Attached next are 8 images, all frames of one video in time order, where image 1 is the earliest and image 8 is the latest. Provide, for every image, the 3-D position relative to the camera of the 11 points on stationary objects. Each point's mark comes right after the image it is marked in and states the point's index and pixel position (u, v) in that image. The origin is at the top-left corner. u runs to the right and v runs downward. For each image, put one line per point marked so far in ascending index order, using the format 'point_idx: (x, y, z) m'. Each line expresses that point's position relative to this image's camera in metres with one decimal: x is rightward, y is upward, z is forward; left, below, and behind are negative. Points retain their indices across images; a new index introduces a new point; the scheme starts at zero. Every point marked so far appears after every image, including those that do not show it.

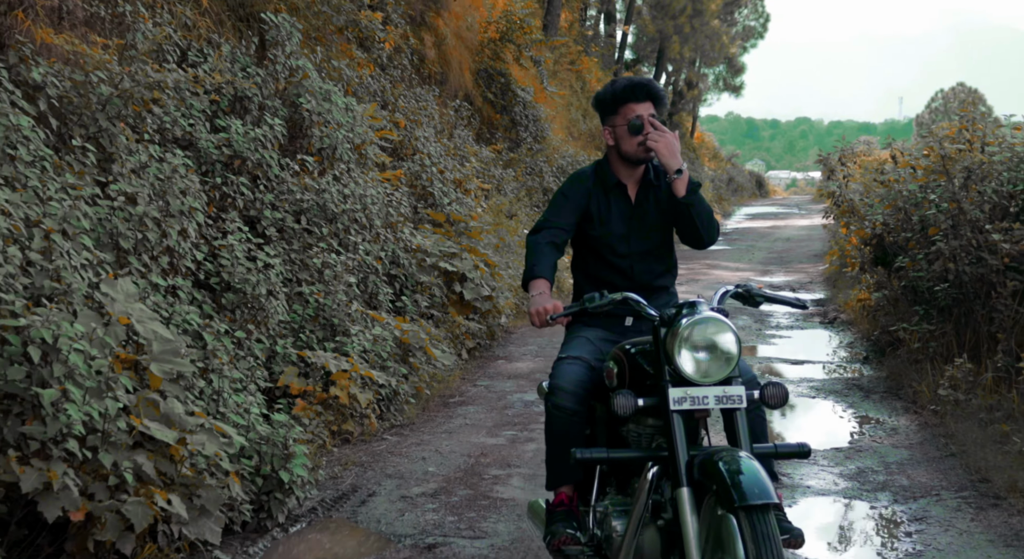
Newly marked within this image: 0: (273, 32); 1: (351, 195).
0: (-2.4, +2.5, +10.3) m
1: (-1.4, +0.7, +8.7) m
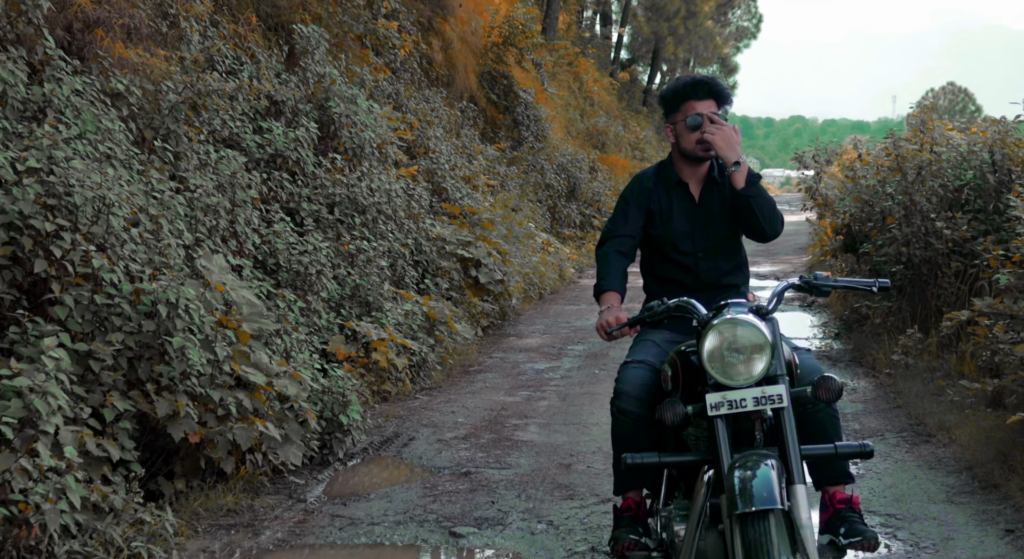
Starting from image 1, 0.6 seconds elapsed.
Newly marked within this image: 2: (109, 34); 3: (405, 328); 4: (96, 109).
0: (-2.3, +2.6, +11.4) m
1: (-1.3, +0.9, +9.8) m
2: (-3.2, +2.0, +8.2) m
3: (-0.8, -0.4, +8.4) m
4: (-2.8, +1.1, +7.0) m
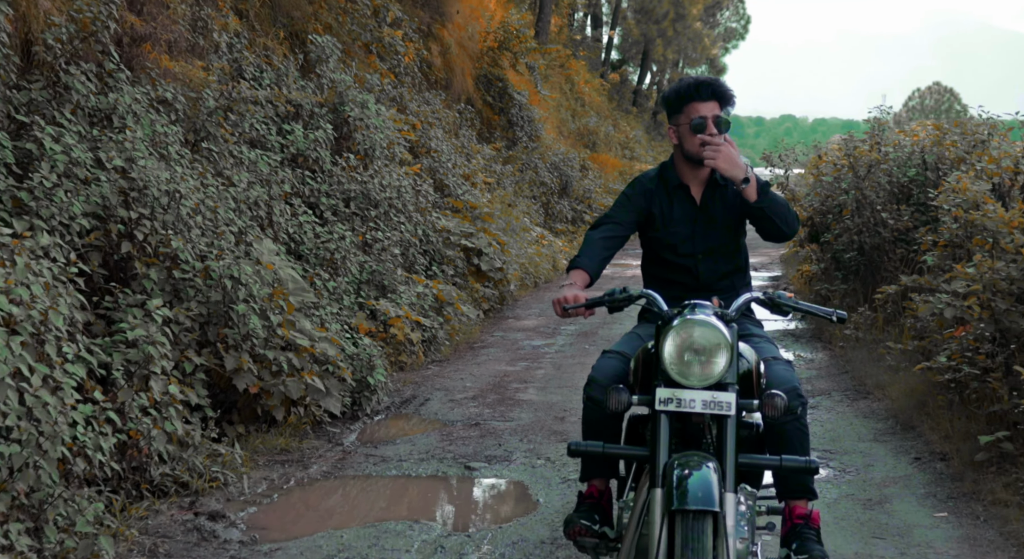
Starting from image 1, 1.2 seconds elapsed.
0: (-2.3, +2.8, +12.5) m
1: (-1.3, +1.0, +10.9) m
2: (-3.2, +2.1, +9.3) m
3: (-0.8, -0.2, +9.5) m
4: (-2.8, +1.3, +8.1) m
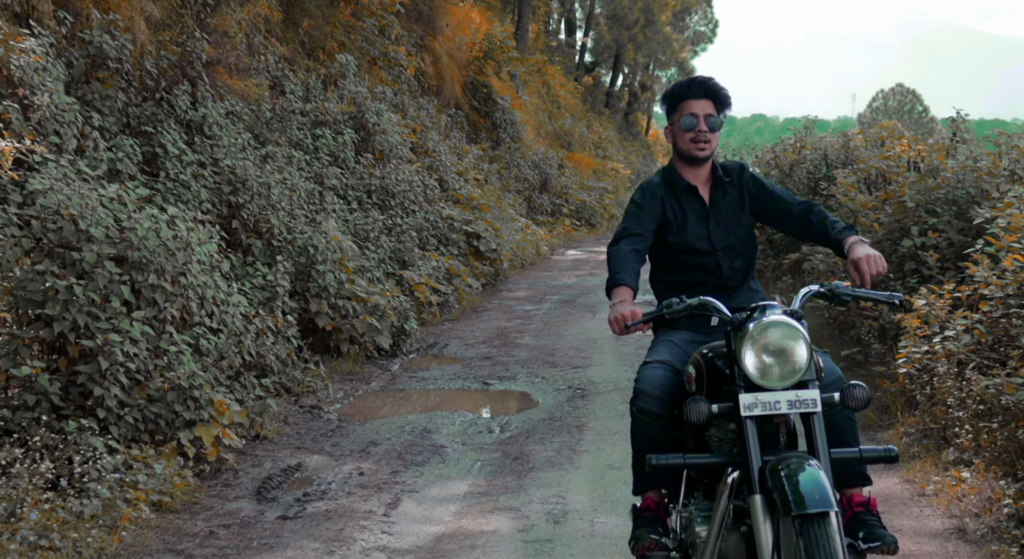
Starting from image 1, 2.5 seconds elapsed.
0: (-2.5, +3.1, +14.8) m
1: (-1.4, +1.3, +13.3) m
2: (-3.2, +2.4, +11.6) m
3: (-0.9, 0.0, +11.9) m
4: (-2.8, +1.5, +10.4) m
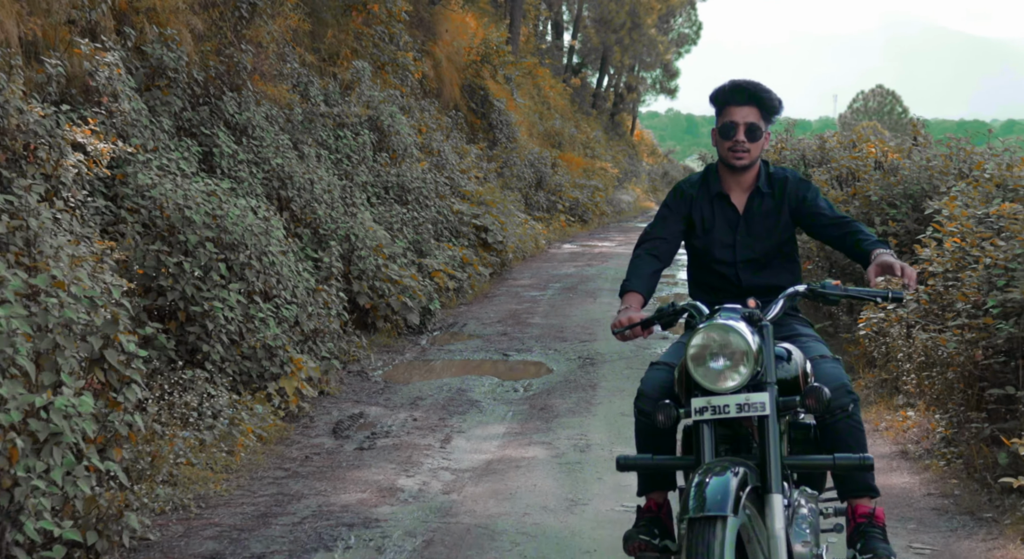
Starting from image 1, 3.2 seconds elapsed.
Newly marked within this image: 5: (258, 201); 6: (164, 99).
0: (-2.4, +3.2, +16.0) m
1: (-1.3, +1.4, +14.5) m
2: (-3.1, +2.5, +12.7) m
3: (-0.8, +0.2, +13.1) m
4: (-2.7, +1.7, +11.5) m
5: (-2.1, +0.7, +8.7) m
6: (-3.5, +1.8, +10.4) m
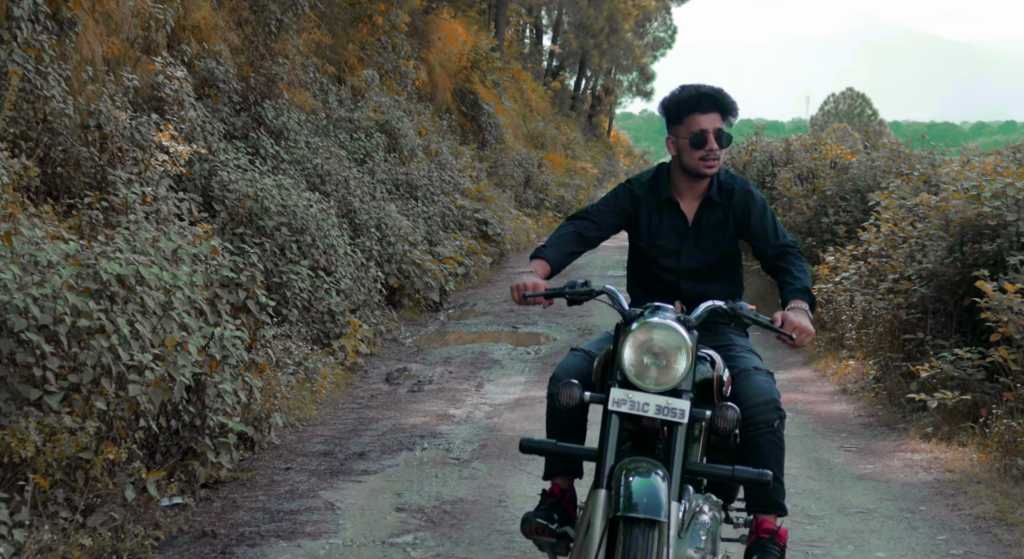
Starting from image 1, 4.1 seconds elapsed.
0: (-2.5, +3.4, +17.5) m
1: (-1.3, +1.6, +16.0) m
2: (-3.1, +2.7, +14.3) m
3: (-0.8, +0.4, +14.6) m
4: (-2.7, +1.9, +13.1) m
5: (-2.0, +0.8, +10.2) m
6: (-3.4, +2.0, +11.9) m
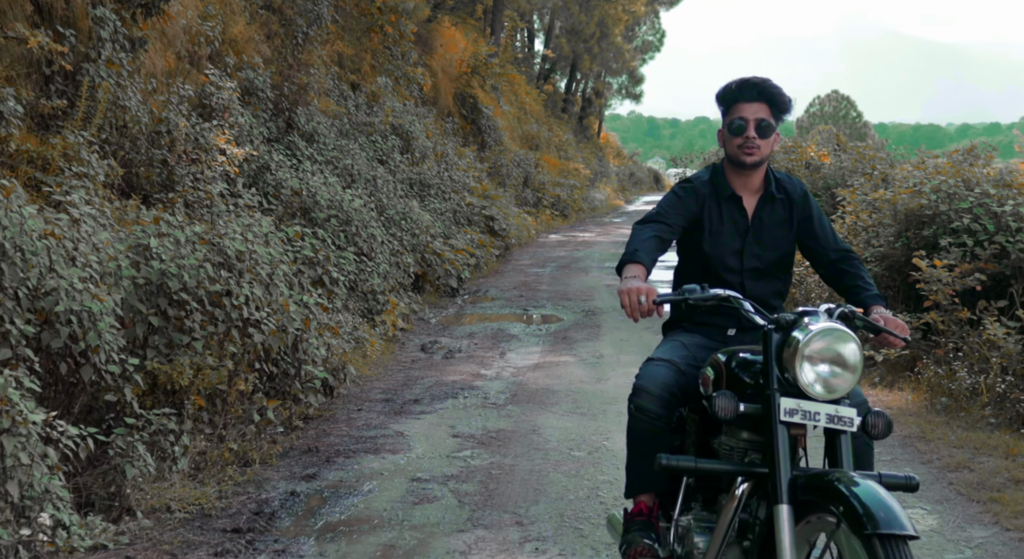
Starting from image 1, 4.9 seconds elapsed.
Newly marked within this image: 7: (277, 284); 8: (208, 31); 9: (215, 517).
0: (-2.4, +3.5, +18.9) m
1: (-1.2, +1.8, +17.4) m
2: (-3.0, +2.8, +15.6) m
3: (-0.7, +0.5, +16.0) m
4: (-2.6, +2.0, +14.4) m
5: (-1.9, +1.0, +11.6) m
6: (-3.3, +2.1, +13.3) m
7: (-1.5, 0.0, +6.6) m
8: (-3.8, +3.1, +12.9) m
9: (-1.4, -1.1, +5.0) m
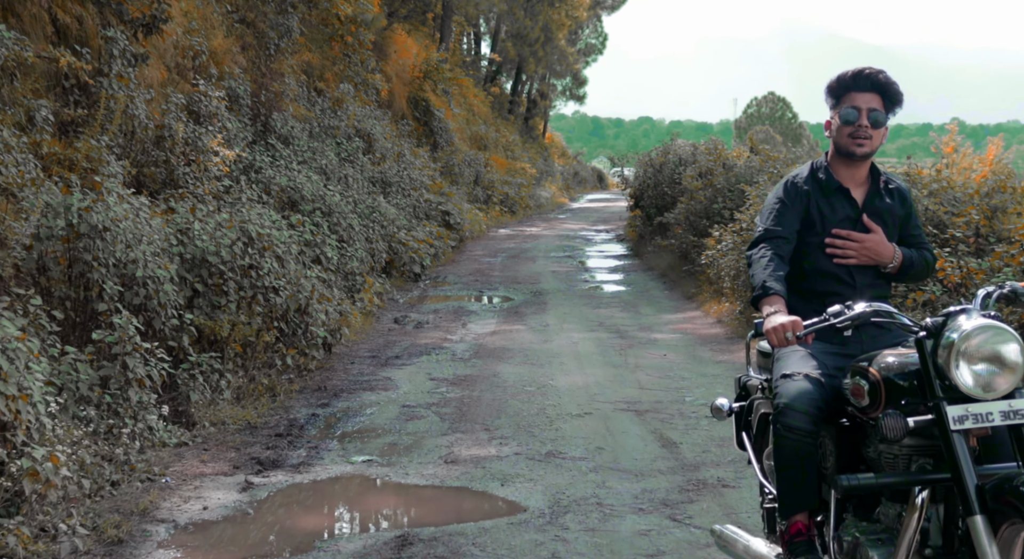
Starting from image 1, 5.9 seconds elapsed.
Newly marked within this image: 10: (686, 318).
0: (-3.4, +3.7, +20.5) m
1: (-2.1, +1.9, +19.1) m
2: (-3.8, +3.0, +17.2) m
3: (-1.5, +0.7, +17.7) m
4: (-3.3, +2.2, +16.0) m
5: (-2.4, +1.2, +13.2) m
6: (-4.0, +2.3, +14.8) m
7: (-1.8, +0.2, +8.3) m
8: (-4.4, +3.3, +14.4) m
9: (-1.6, -1.0, +6.7) m
10: (+2.0, -0.4, +11.6) m
